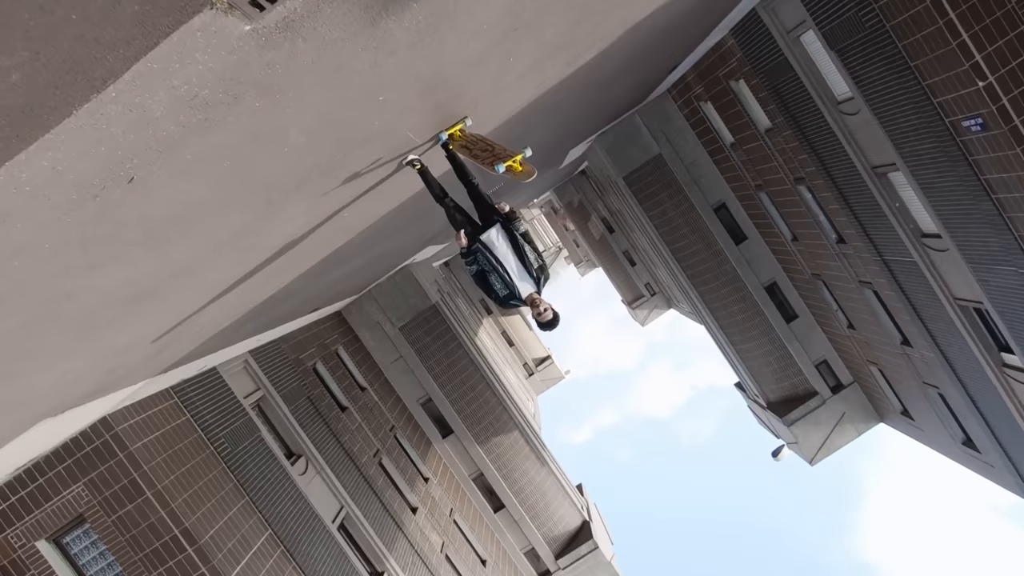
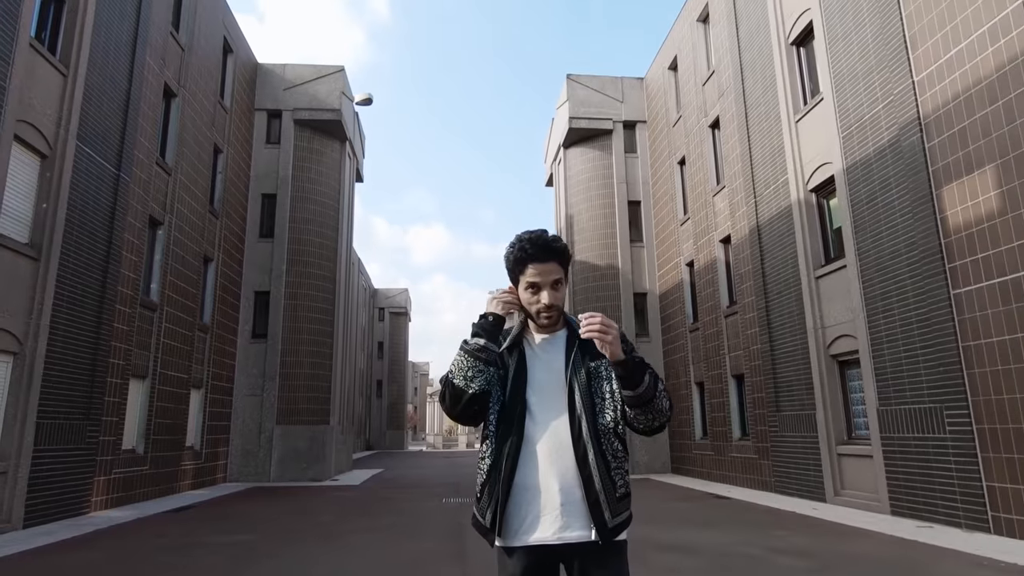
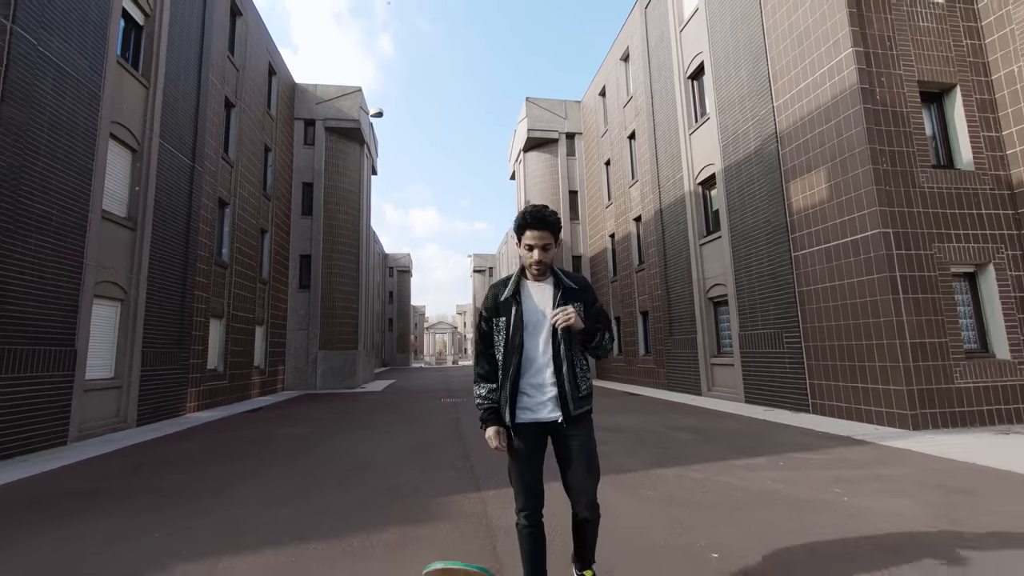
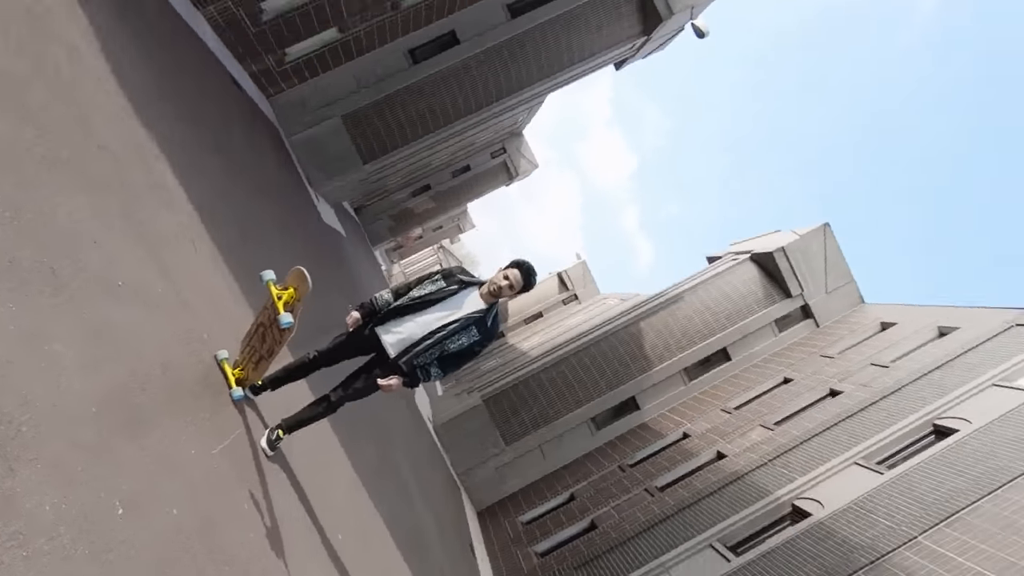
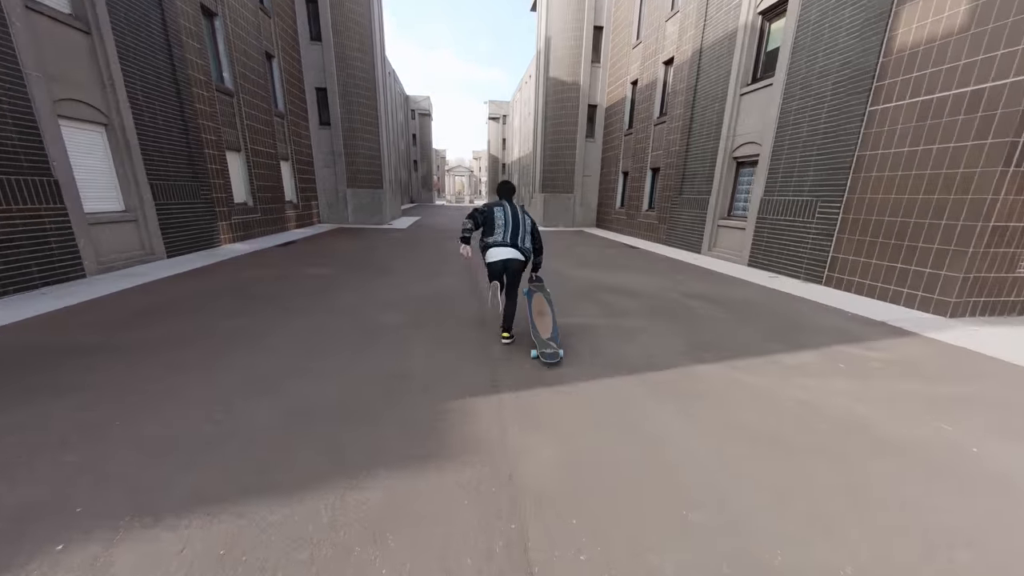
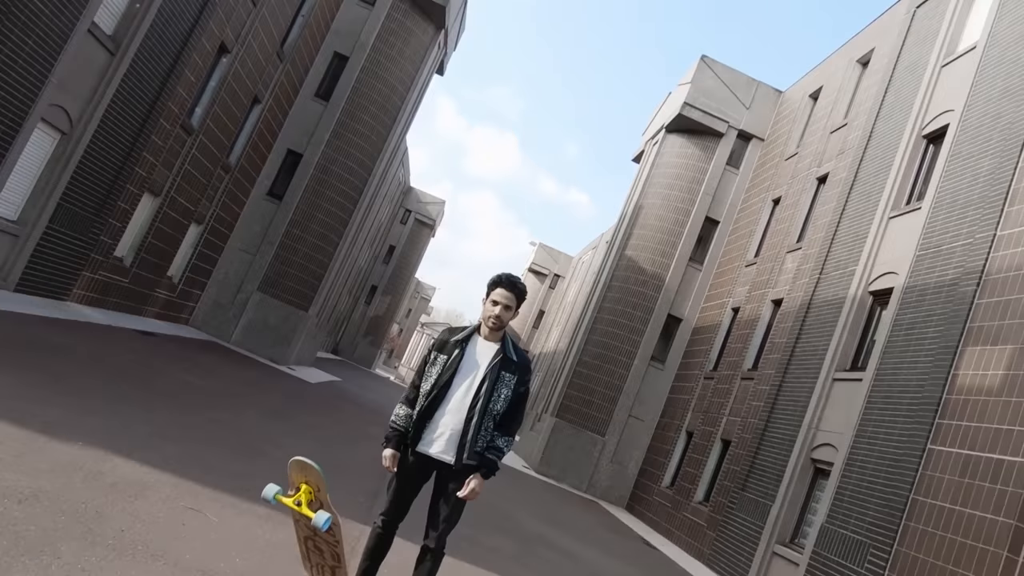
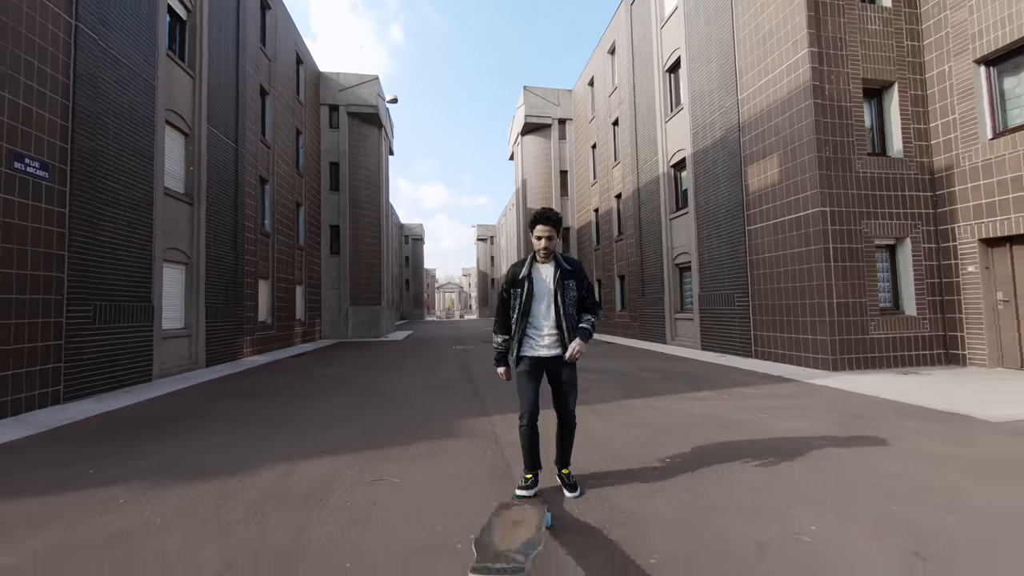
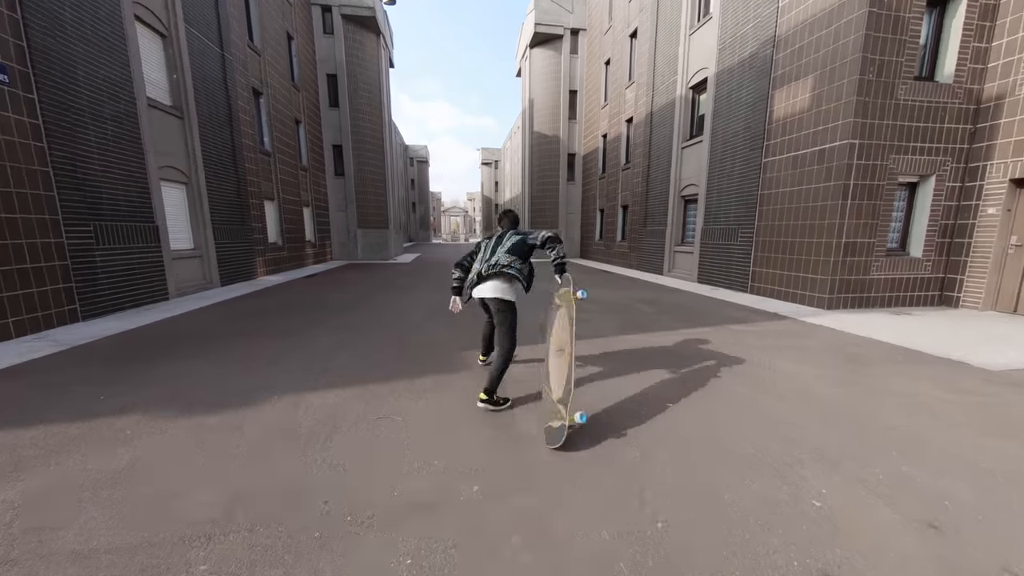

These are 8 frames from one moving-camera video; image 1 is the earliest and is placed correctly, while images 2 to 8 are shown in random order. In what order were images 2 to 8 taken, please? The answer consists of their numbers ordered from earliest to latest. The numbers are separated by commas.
4, 6, 2, 3, 7, 8, 5
